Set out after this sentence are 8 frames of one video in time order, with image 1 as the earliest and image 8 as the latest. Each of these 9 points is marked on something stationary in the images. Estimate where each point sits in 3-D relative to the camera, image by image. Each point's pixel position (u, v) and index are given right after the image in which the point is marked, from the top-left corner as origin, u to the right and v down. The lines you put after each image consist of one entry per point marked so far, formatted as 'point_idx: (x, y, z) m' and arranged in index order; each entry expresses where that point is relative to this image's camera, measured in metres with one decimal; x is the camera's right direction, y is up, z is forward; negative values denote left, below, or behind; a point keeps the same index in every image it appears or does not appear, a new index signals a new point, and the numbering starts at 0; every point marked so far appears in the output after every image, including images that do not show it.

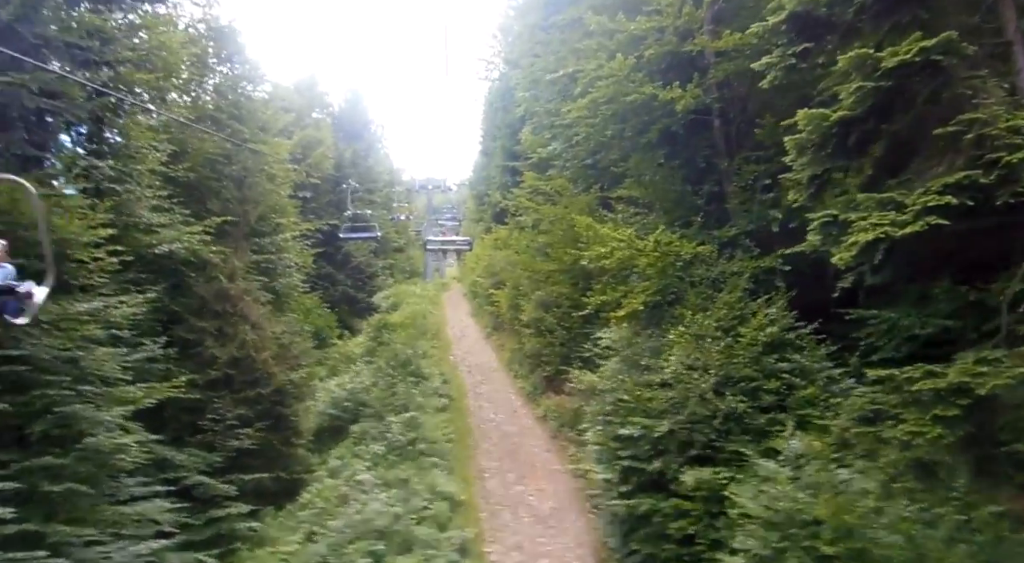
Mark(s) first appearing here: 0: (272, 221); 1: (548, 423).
0: (-6.2, +1.6, +15.8) m
1: (+0.8, -3.1, +13.2) m
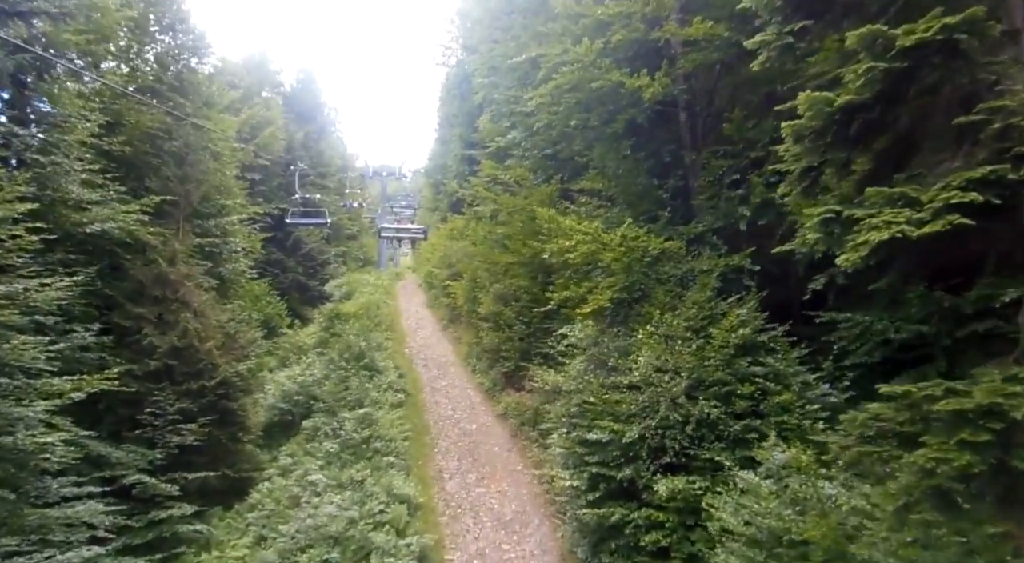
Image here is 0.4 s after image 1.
0: (-7.2, +1.9, +14.8) m
1: (-0.1, -2.9, +12.9) m
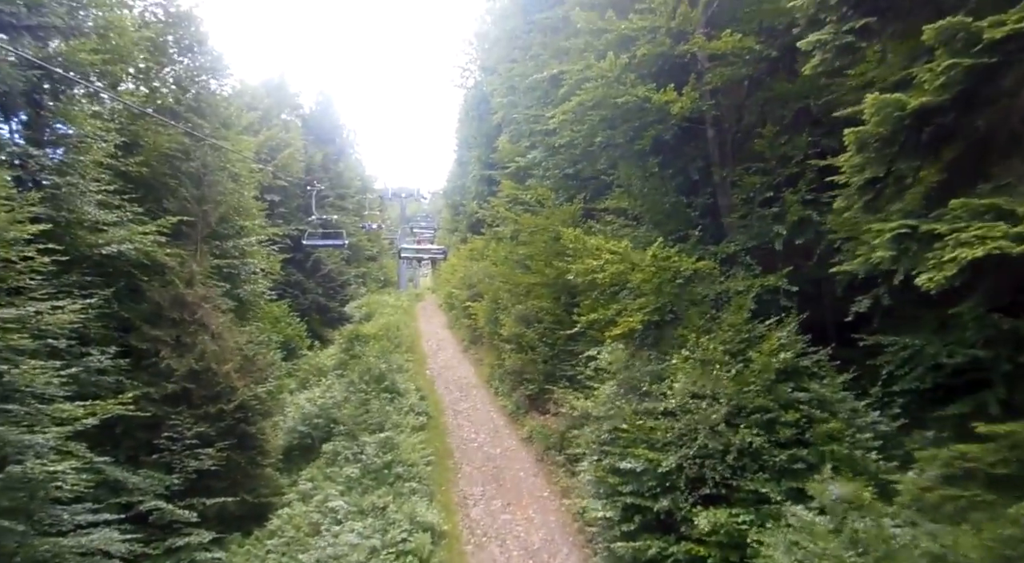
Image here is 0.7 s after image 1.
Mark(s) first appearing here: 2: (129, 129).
0: (-6.6, +1.4, +14.9) m
1: (+0.4, -3.4, +12.6) m
2: (-7.6, +3.0, +12.0) m
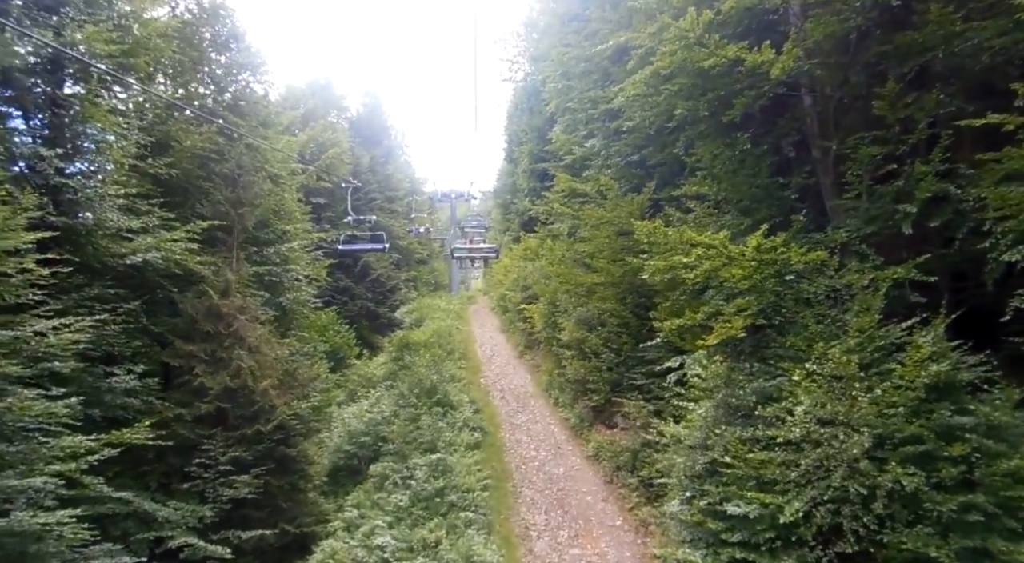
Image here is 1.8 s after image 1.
0: (-5.4, +1.2, +14.1) m
1: (+1.6, -3.4, +11.2) m
2: (-6.6, +2.8, +11.4) m
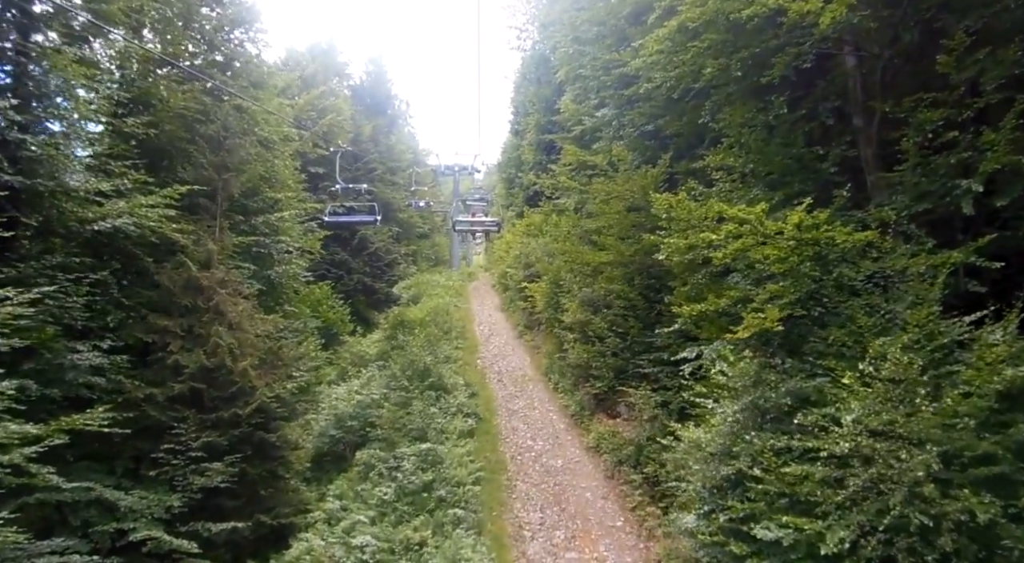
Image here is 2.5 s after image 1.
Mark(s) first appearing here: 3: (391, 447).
0: (-5.3, +1.8, +13.2) m
1: (+1.5, -3.0, +10.5) m
2: (-6.5, +3.3, +10.4) m
3: (-2.1, -2.8, +10.4) m
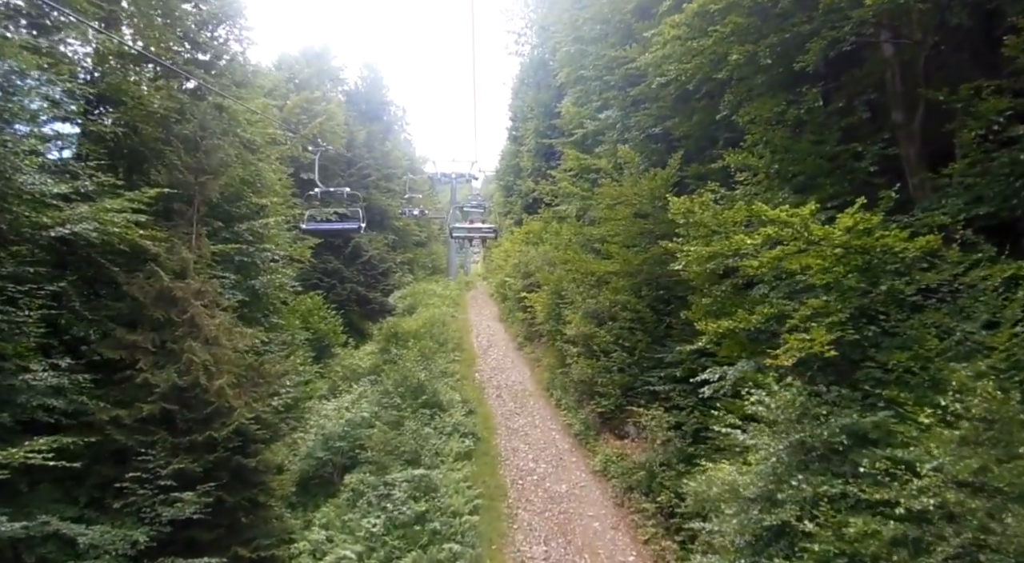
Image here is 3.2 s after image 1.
0: (-5.3, +1.6, +12.5) m
1: (+1.5, -3.2, +9.7) m
2: (-6.5, +3.2, +9.7) m
3: (-2.1, -3.0, +9.6) m
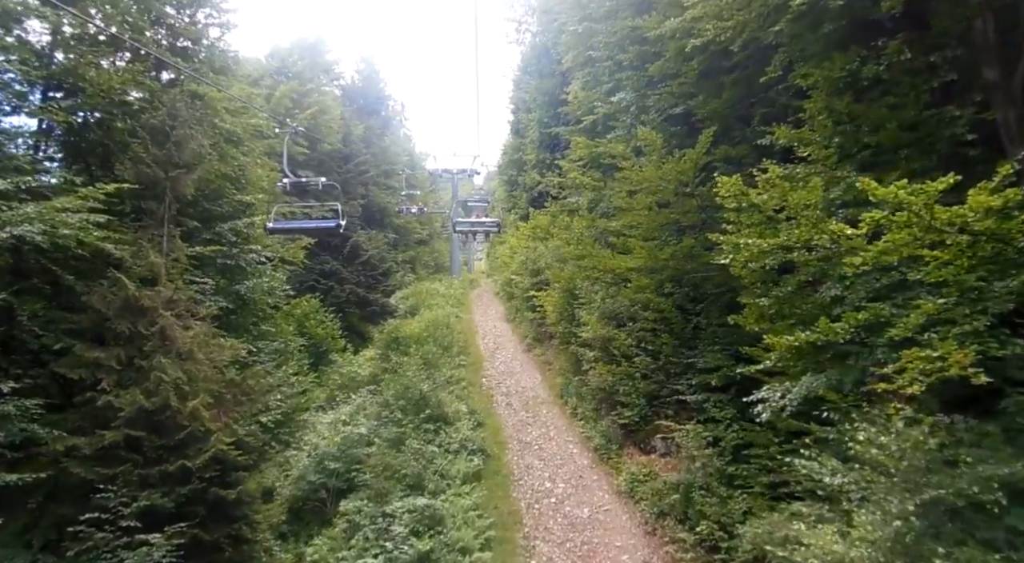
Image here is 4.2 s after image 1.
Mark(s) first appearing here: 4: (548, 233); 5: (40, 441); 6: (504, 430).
0: (-5.2, +1.5, +11.4) m
1: (+1.8, -3.1, +8.6) m
2: (-6.4, +3.0, +8.6) m
3: (-1.8, -3.0, +8.6) m
4: (+1.1, +1.5, +18.2) m
5: (-5.4, -1.8, +6.9) m
6: (-0.2, -2.8, +11.6) m
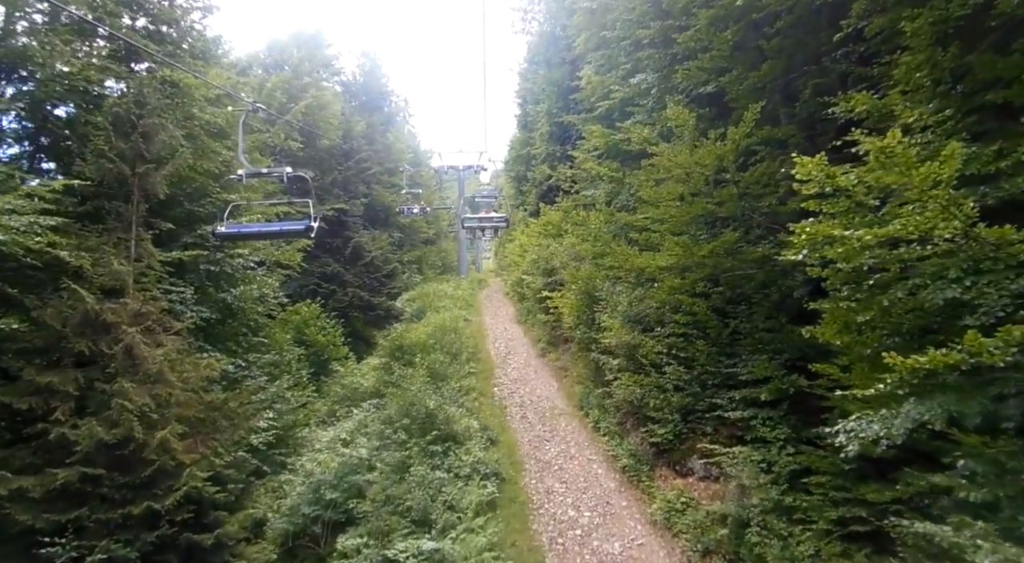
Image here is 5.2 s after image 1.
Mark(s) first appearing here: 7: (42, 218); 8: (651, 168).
0: (-5.0, +1.4, +10.4) m
1: (+2.0, -3.2, +7.5) m
2: (-6.3, +2.9, +7.6) m
3: (-1.6, -3.1, +7.5) m
4: (+1.4, +1.5, +17.1) m
5: (-5.2, -2.0, +5.9) m
6: (+0.1, -2.8, +10.5) m
7: (-5.2, +0.7, +6.7) m
8: (+2.0, +1.7, +8.9) m
